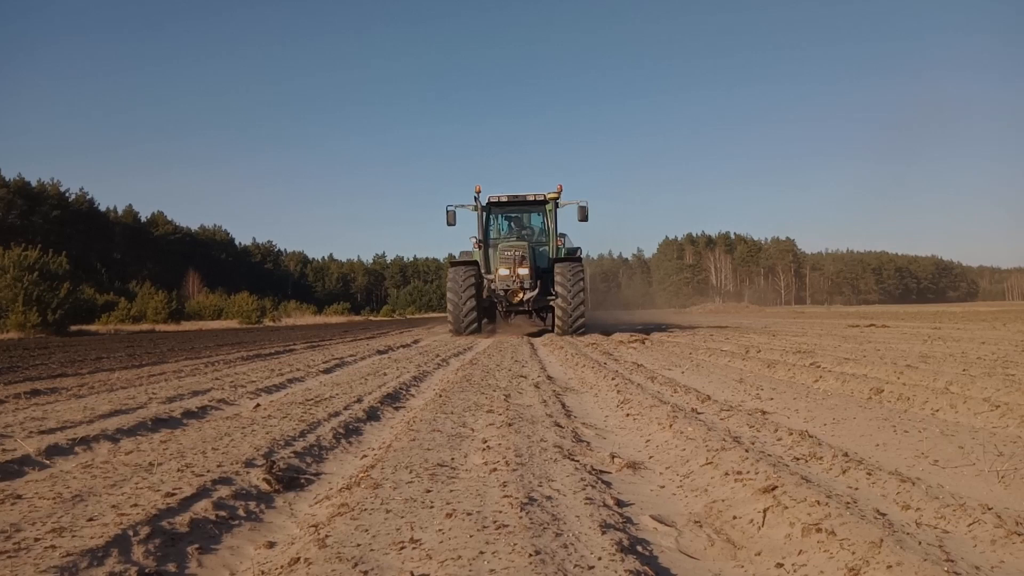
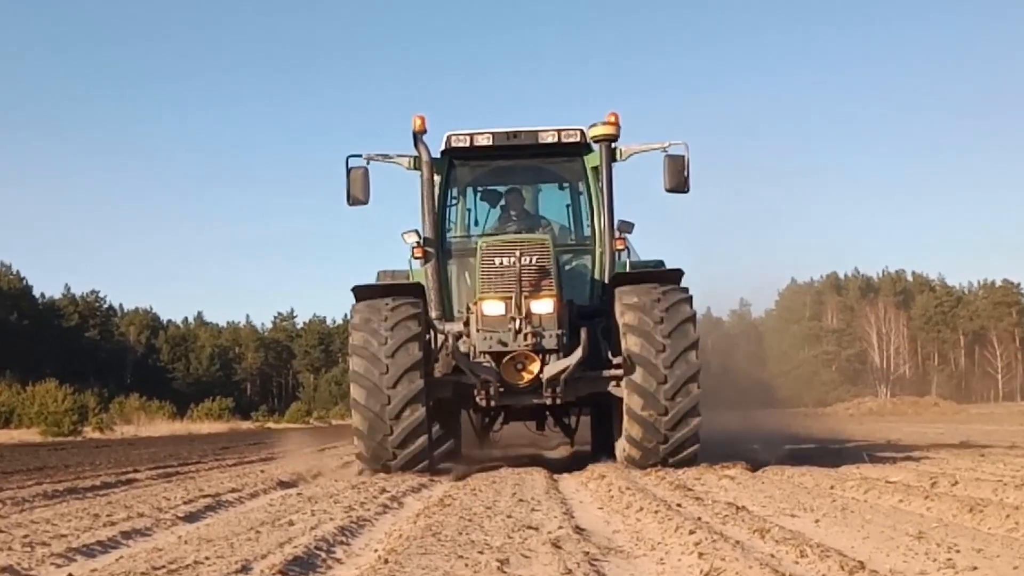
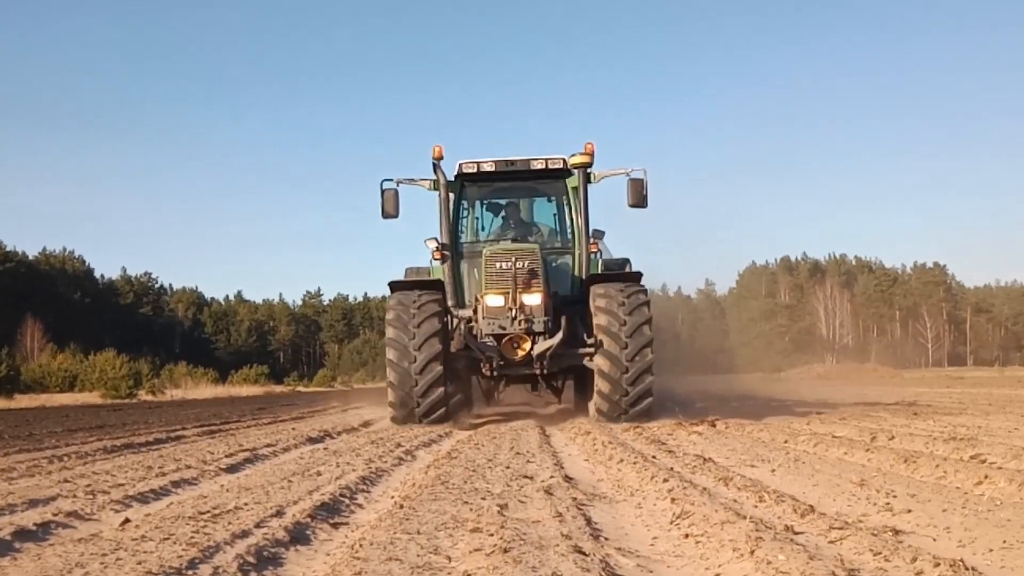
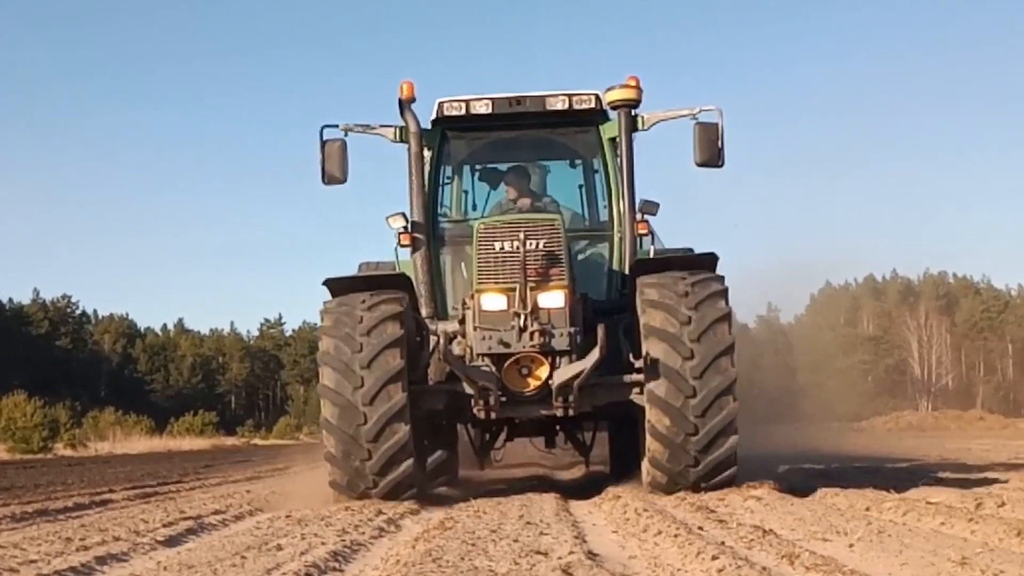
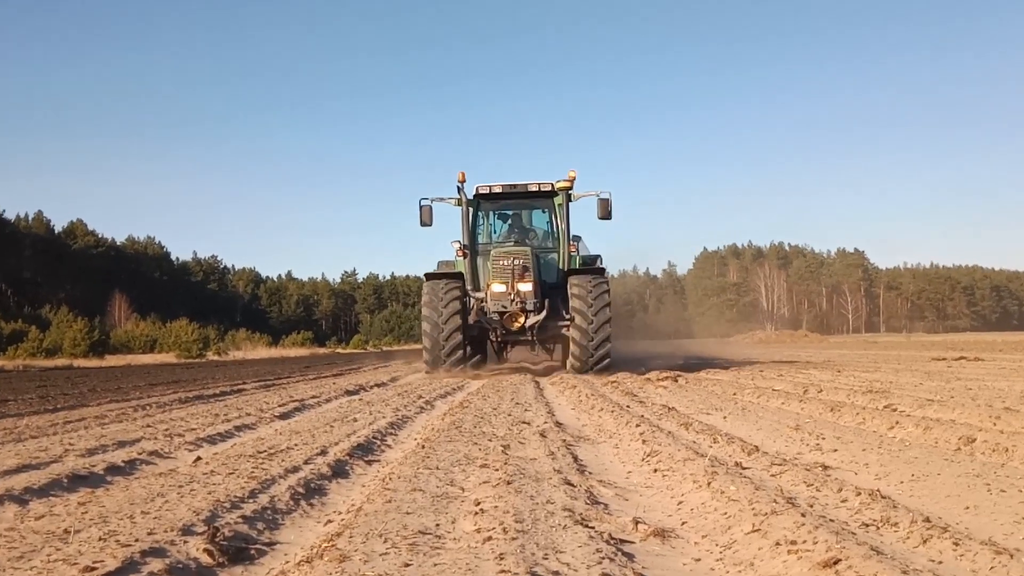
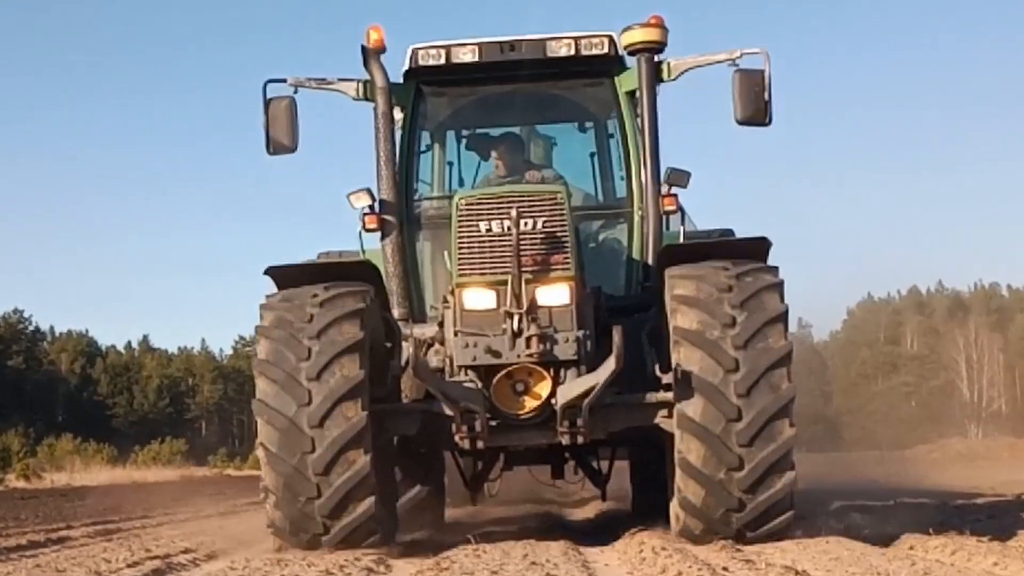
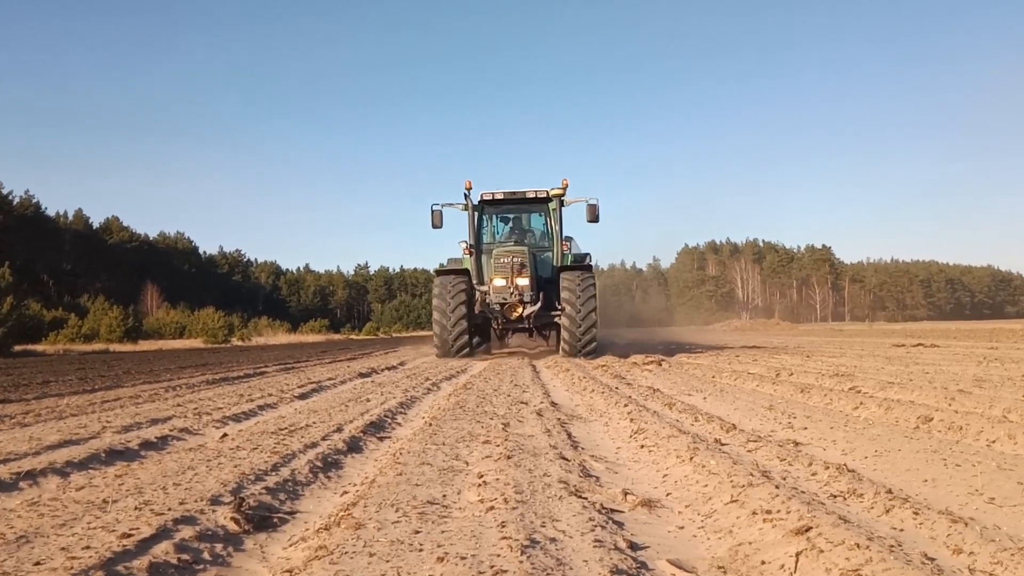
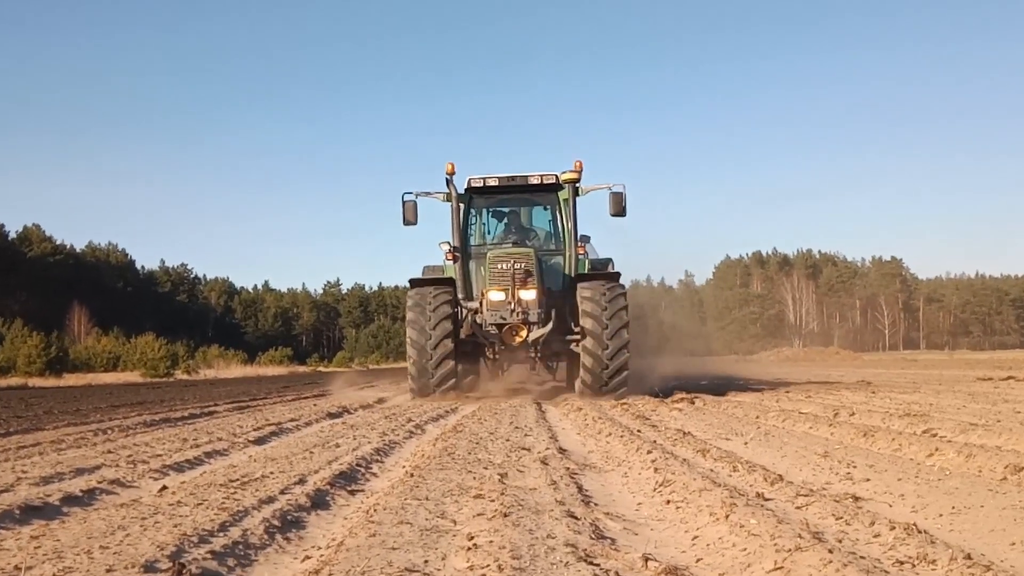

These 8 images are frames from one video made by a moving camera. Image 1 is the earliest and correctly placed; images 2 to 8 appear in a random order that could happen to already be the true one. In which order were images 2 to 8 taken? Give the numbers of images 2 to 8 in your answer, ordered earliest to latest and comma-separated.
7, 5, 8, 3, 2, 4, 6
